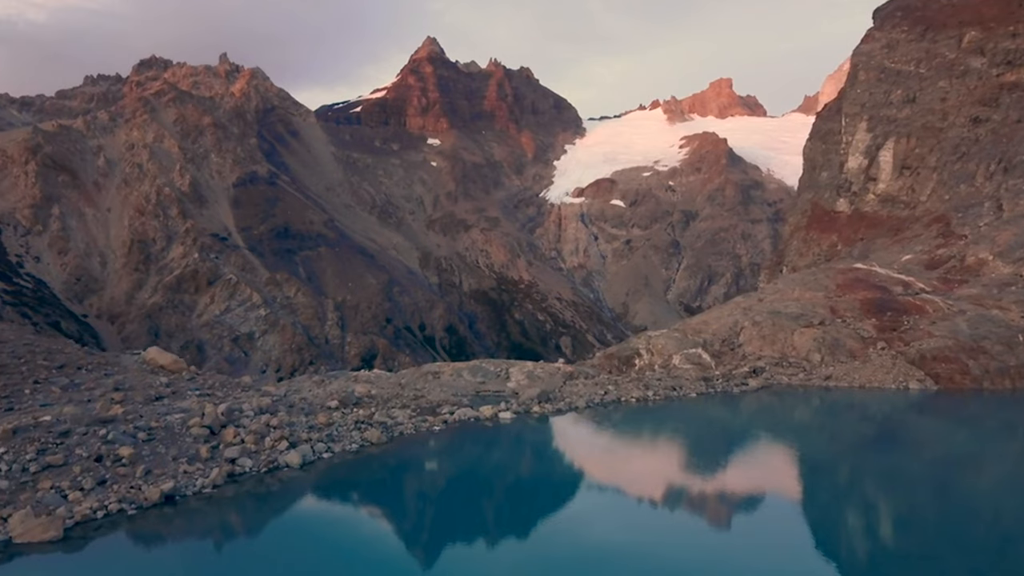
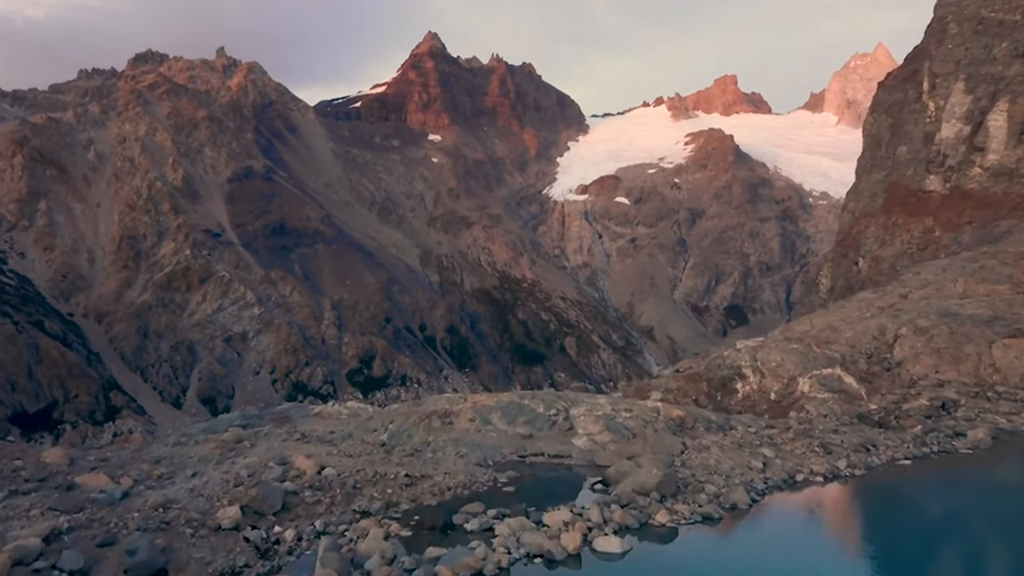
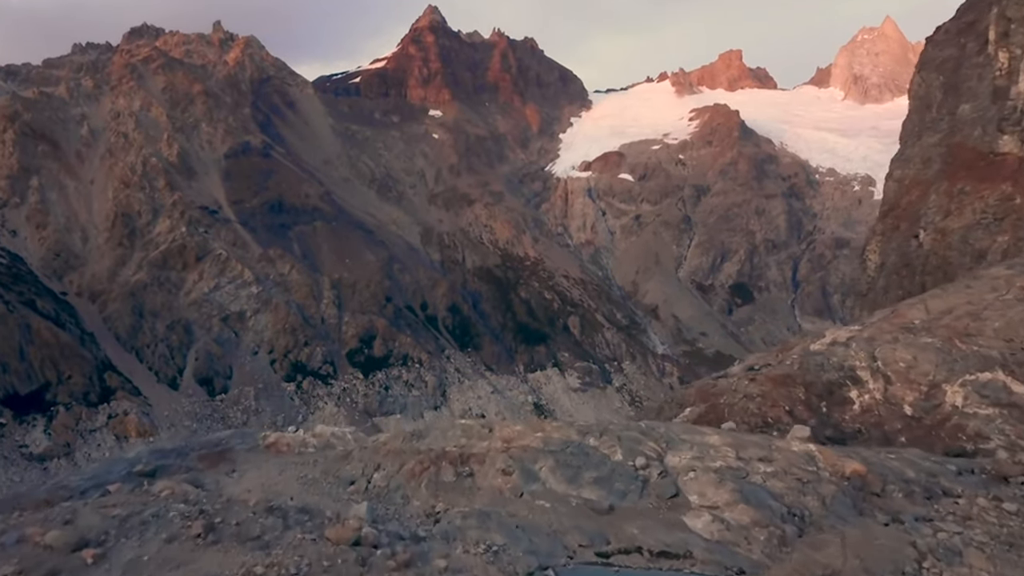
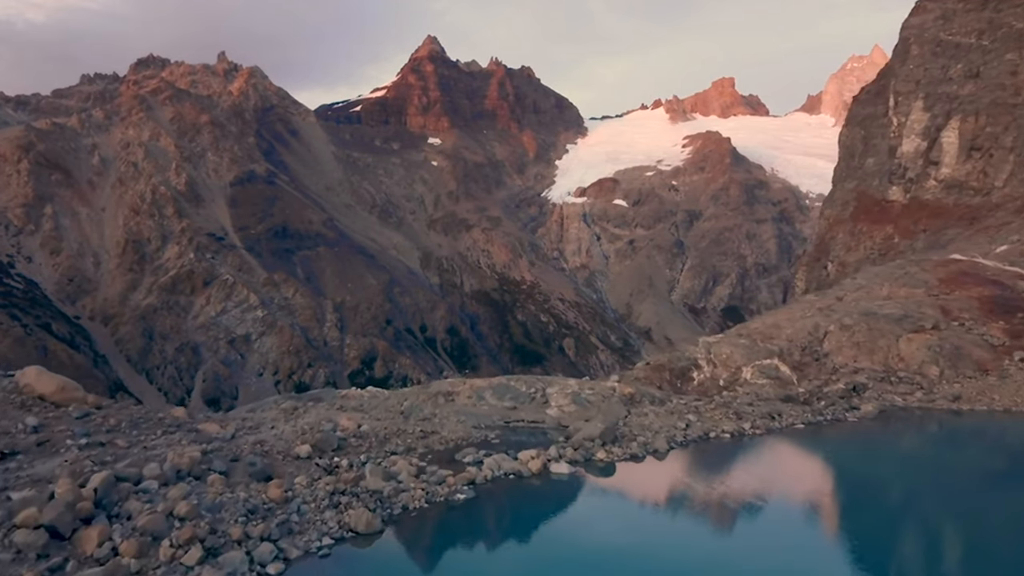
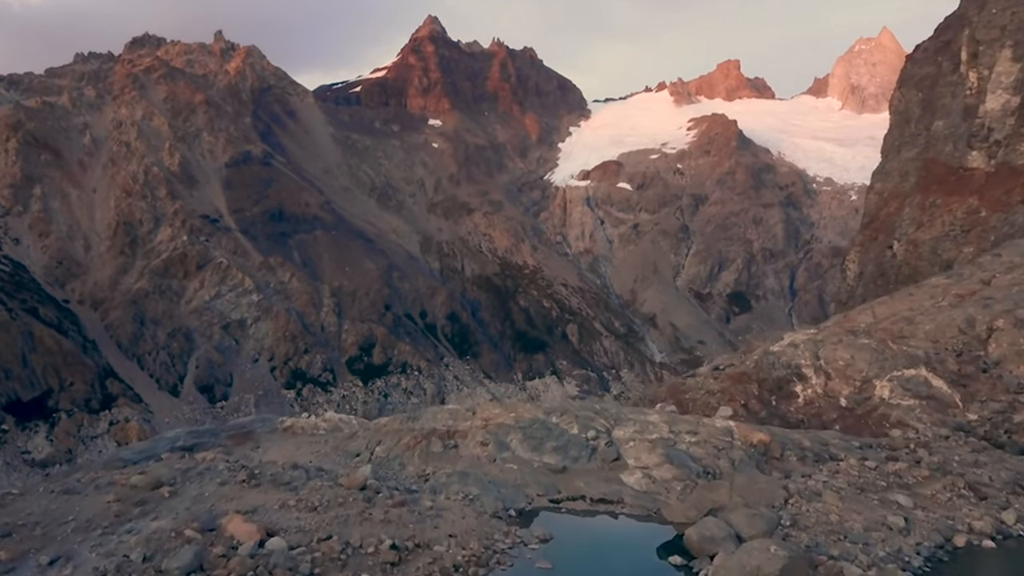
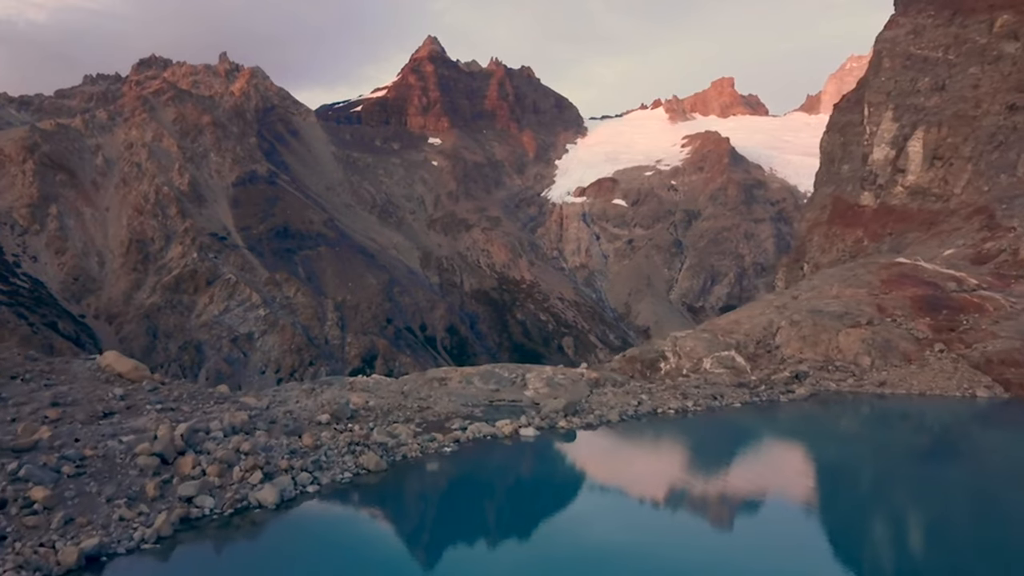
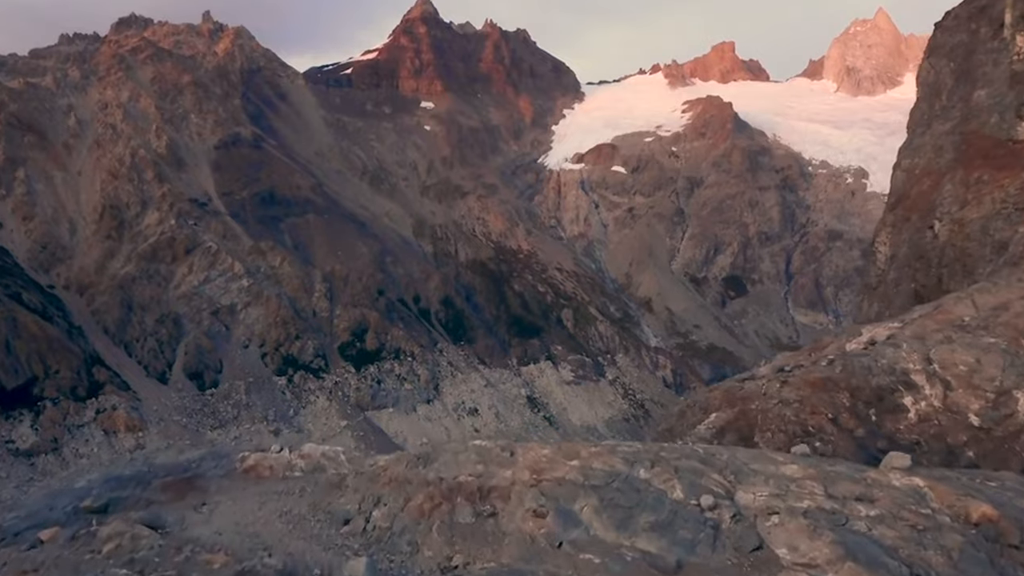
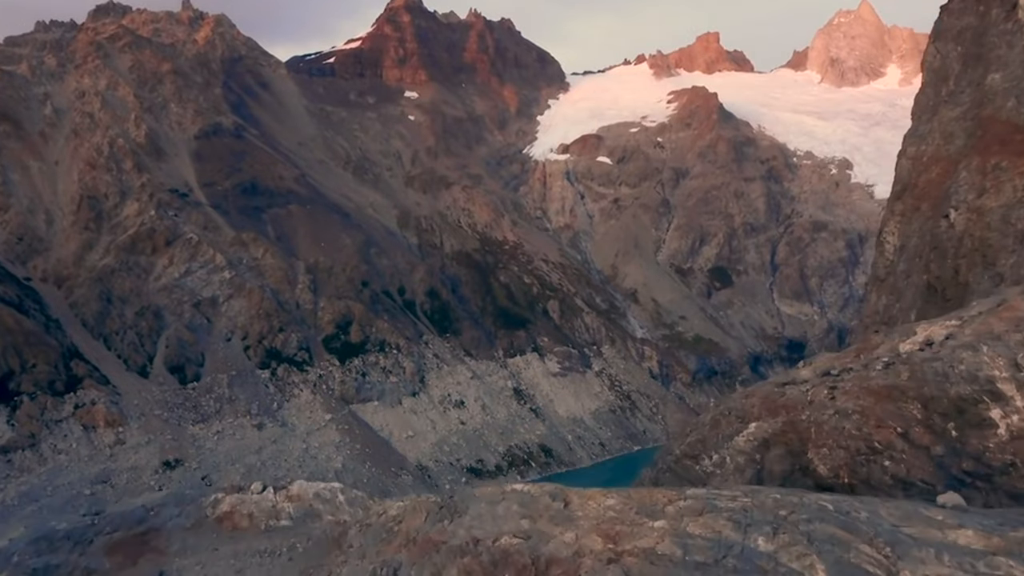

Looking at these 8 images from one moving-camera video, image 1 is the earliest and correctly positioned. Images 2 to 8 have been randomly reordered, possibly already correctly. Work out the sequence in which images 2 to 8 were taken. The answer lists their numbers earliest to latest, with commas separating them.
6, 4, 2, 5, 3, 7, 8
